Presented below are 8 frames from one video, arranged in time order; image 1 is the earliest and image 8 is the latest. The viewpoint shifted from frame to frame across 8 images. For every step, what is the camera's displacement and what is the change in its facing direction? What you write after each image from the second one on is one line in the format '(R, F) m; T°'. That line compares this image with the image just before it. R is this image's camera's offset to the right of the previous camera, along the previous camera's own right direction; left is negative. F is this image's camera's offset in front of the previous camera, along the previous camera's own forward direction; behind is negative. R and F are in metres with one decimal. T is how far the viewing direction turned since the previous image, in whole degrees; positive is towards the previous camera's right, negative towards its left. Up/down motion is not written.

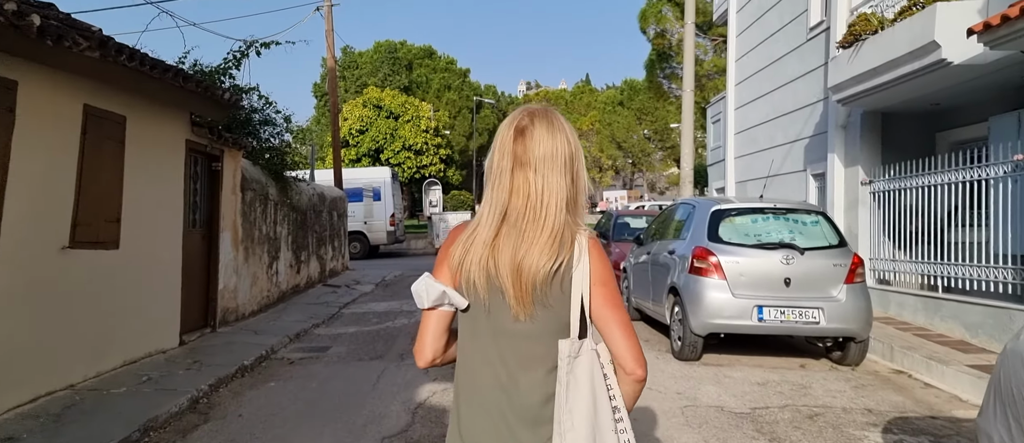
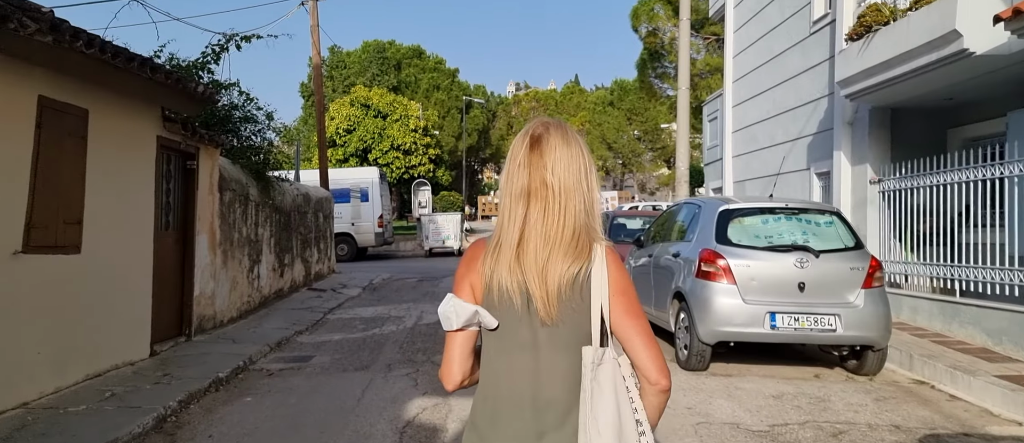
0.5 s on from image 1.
(-0.1, +0.5) m; +1°
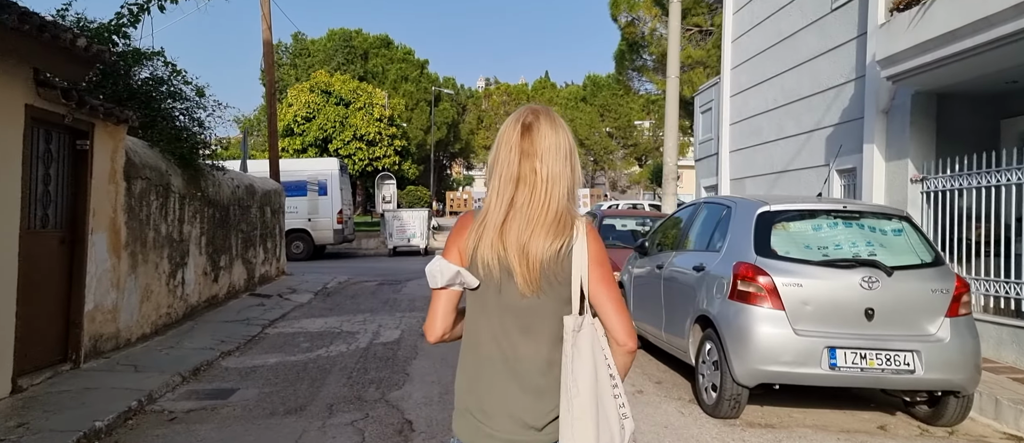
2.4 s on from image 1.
(-0.1, +1.6) m; +3°
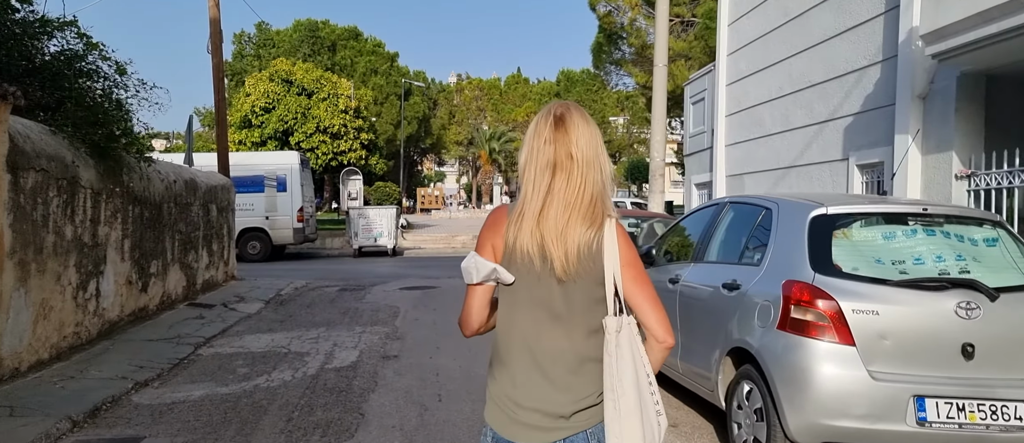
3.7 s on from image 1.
(-0.1, +1.3) m; +2°
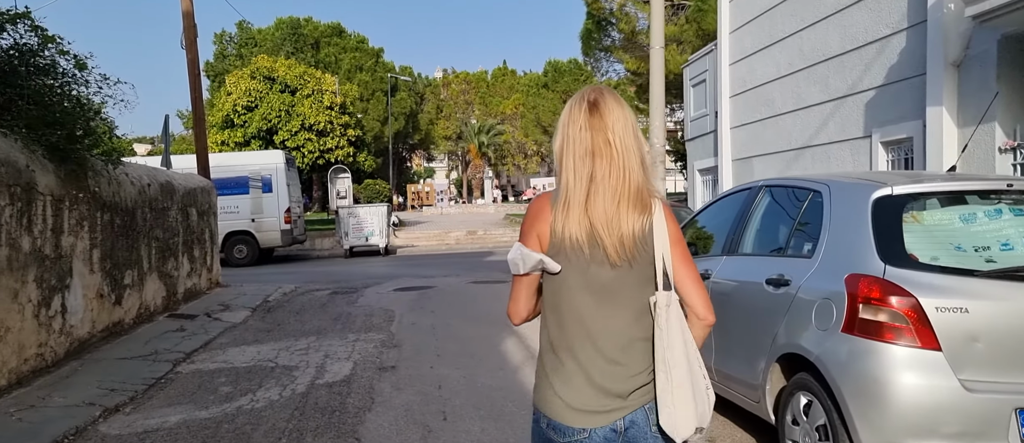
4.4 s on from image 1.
(-0.1, +0.6) m; +1°
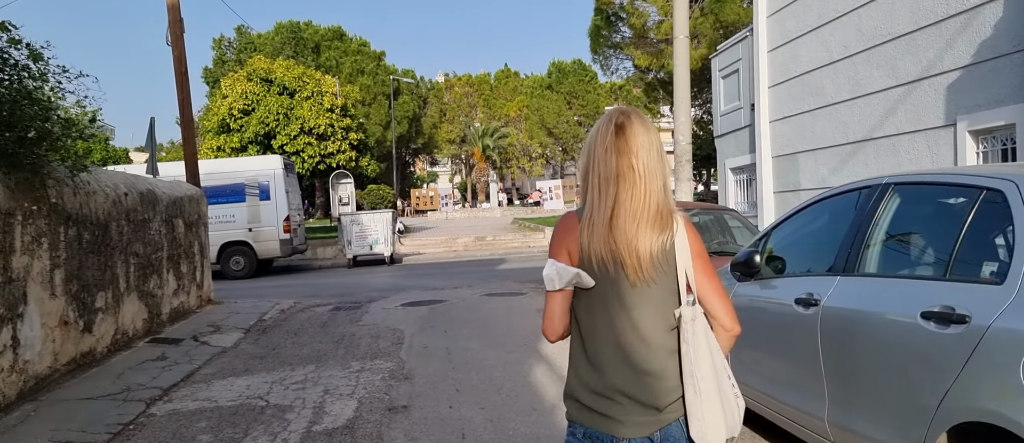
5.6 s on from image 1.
(-0.2, +1.1) m; 0°
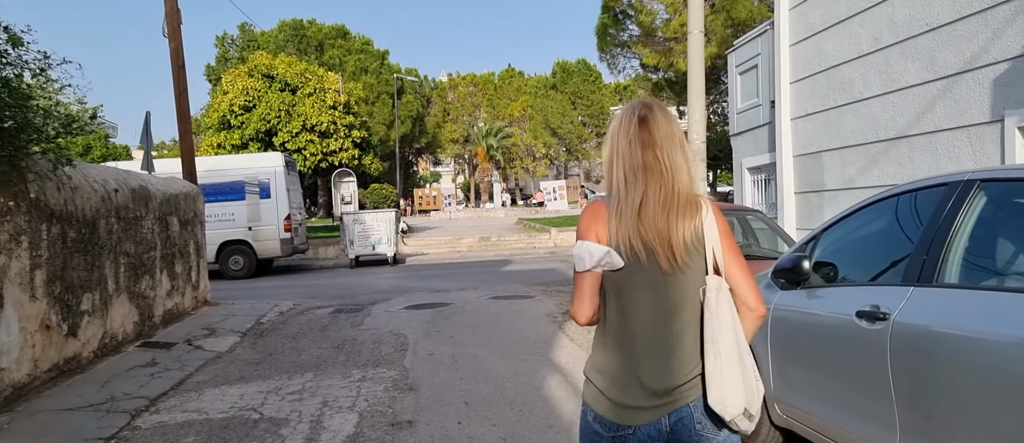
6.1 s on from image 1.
(-0.1, +0.5) m; 0°
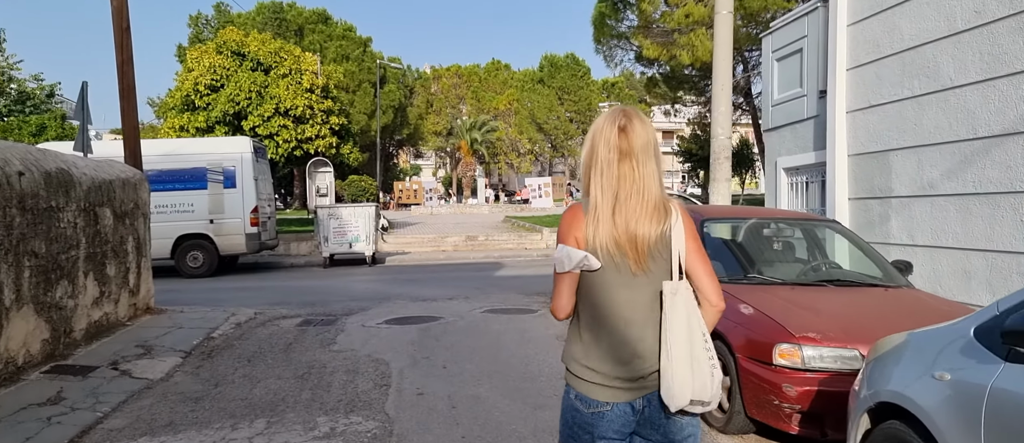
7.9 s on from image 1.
(-0.3, +1.7) m; +2°
